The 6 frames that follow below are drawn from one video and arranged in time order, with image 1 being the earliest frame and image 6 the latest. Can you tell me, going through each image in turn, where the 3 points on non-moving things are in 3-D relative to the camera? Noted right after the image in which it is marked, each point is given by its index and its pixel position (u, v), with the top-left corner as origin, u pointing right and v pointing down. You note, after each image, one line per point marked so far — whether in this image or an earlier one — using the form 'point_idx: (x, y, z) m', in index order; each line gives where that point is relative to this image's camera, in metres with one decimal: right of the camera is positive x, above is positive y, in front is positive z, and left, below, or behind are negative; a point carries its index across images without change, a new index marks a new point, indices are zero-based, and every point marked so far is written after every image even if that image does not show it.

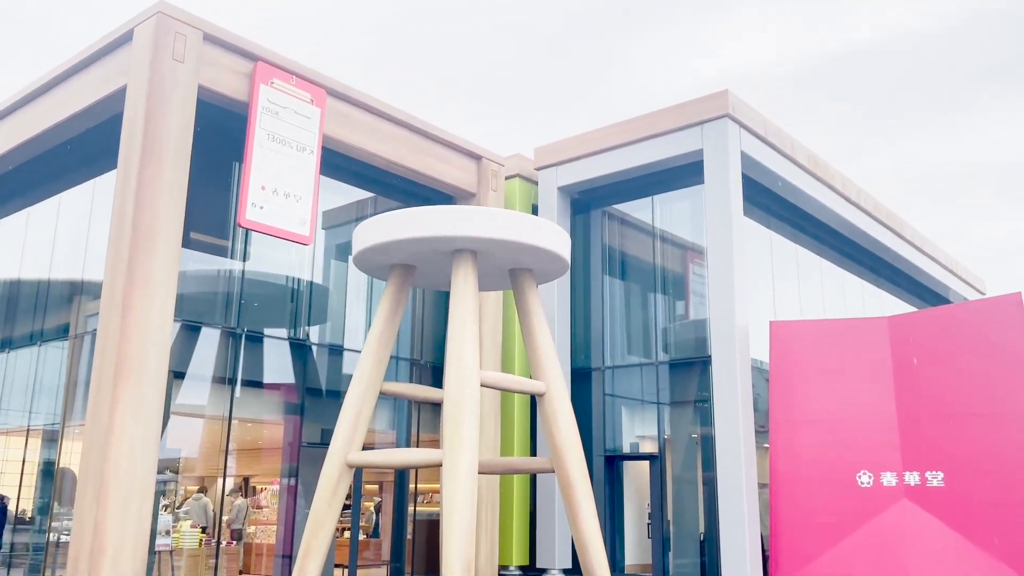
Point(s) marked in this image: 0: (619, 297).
0: (+1.2, -0.1, +9.5) m
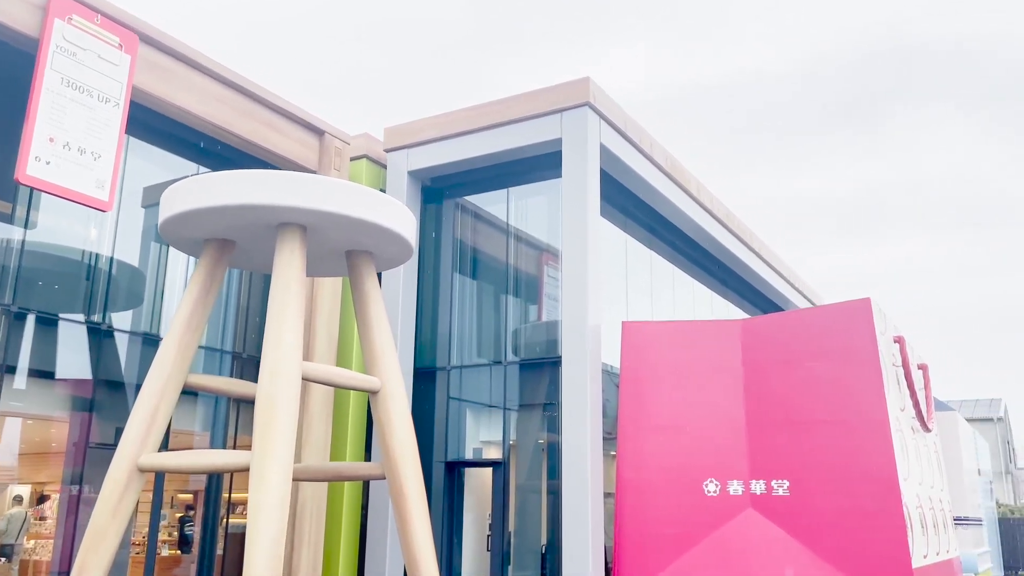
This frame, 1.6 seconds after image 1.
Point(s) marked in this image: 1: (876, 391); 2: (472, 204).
0: (-0.5, -0.1, +8.9) m
1: (+2.8, -0.8, +6.6) m
2: (-0.4, +0.9, +9.2) m
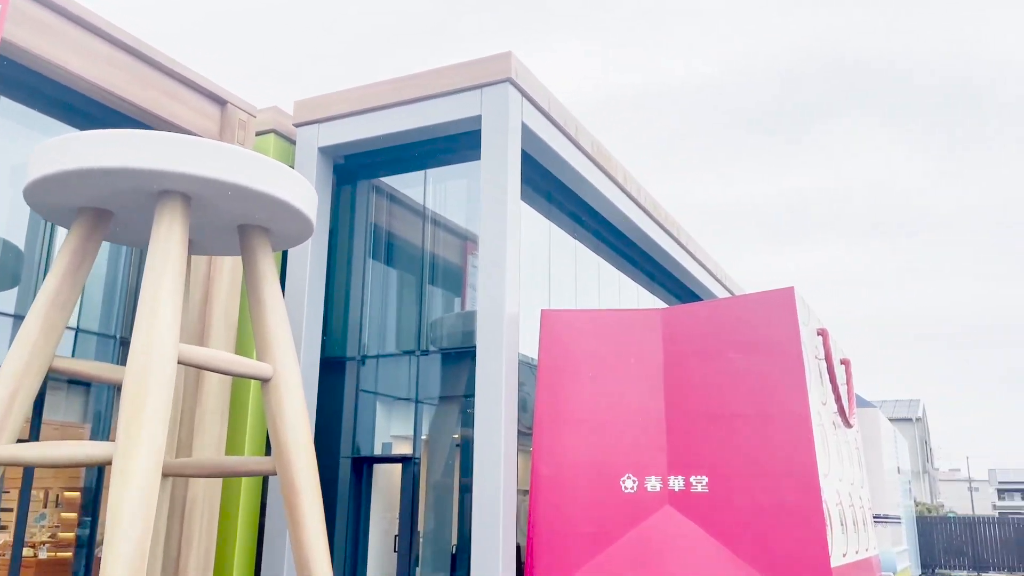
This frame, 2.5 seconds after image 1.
0: (-1.3, +0.1, +8.4) m
1: (+2.2, -0.7, +6.3) m
2: (-1.3, +1.1, +8.7) m
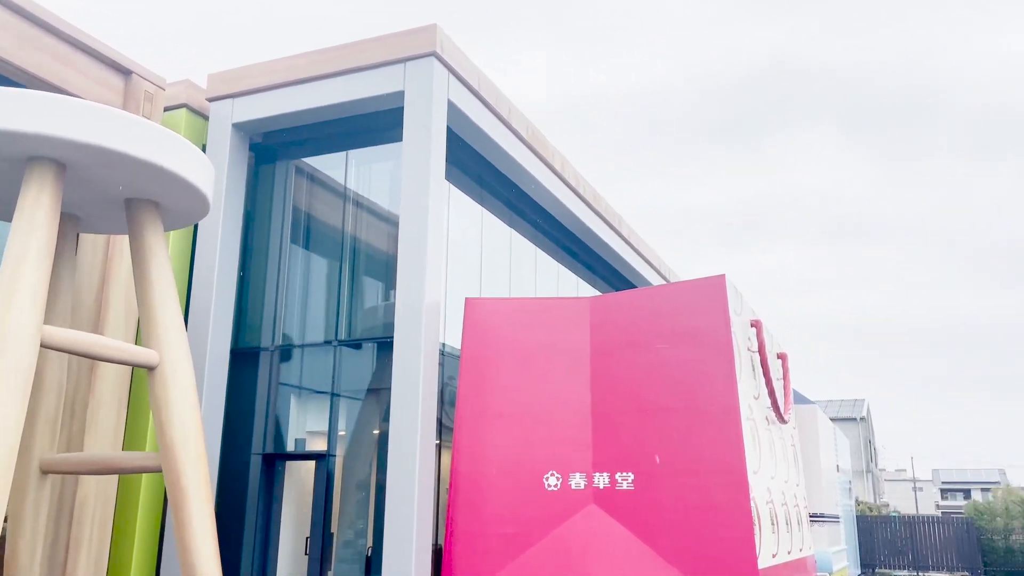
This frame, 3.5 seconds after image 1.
0: (-2.0, +0.2, +8.0) m
1: (+1.5, -0.6, +6.0) m
2: (-2.0, +1.2, +8.2) m
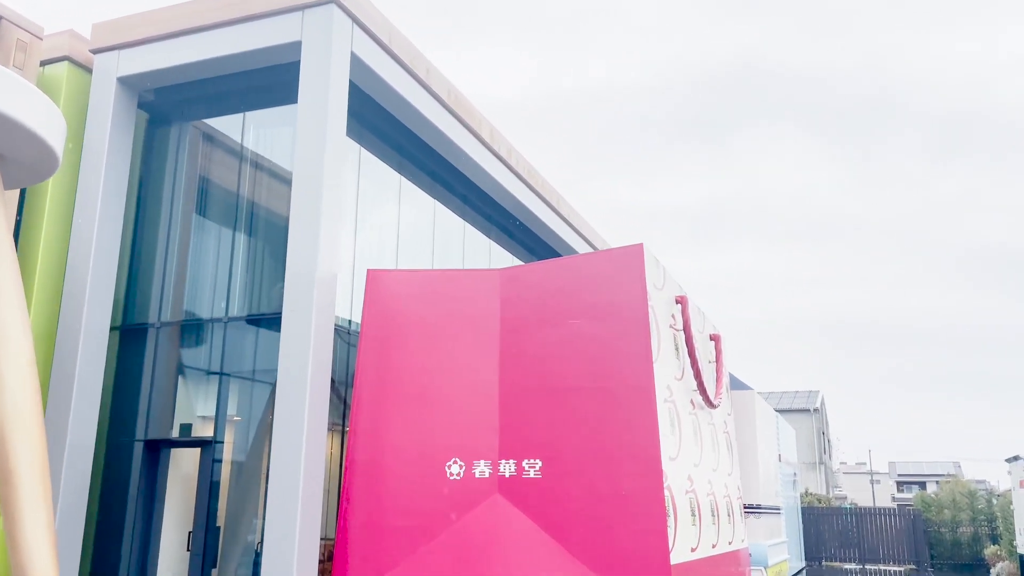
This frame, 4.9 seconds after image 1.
0: (-2.8, +0.4, +7.3) m
1: (+0.9, -0.4, +5.5) m
2: (-2.7, +1.5, +7.5) m
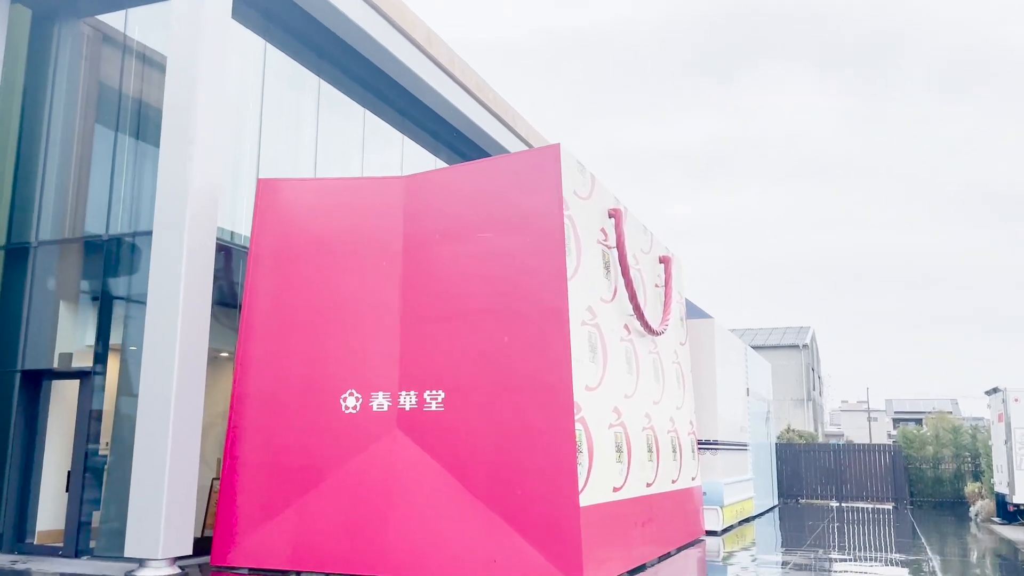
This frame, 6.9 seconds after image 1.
0: (-3.4, +1.1, +6.5) m
1: (+0.3, +0.1, +4.8) m
2: (-3.3, +2.1, +6.7) m
